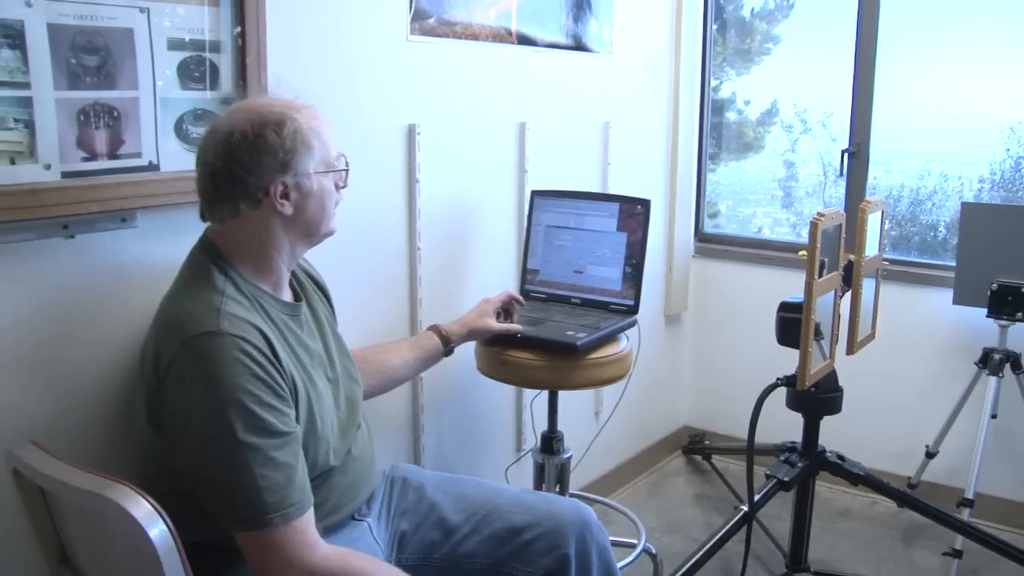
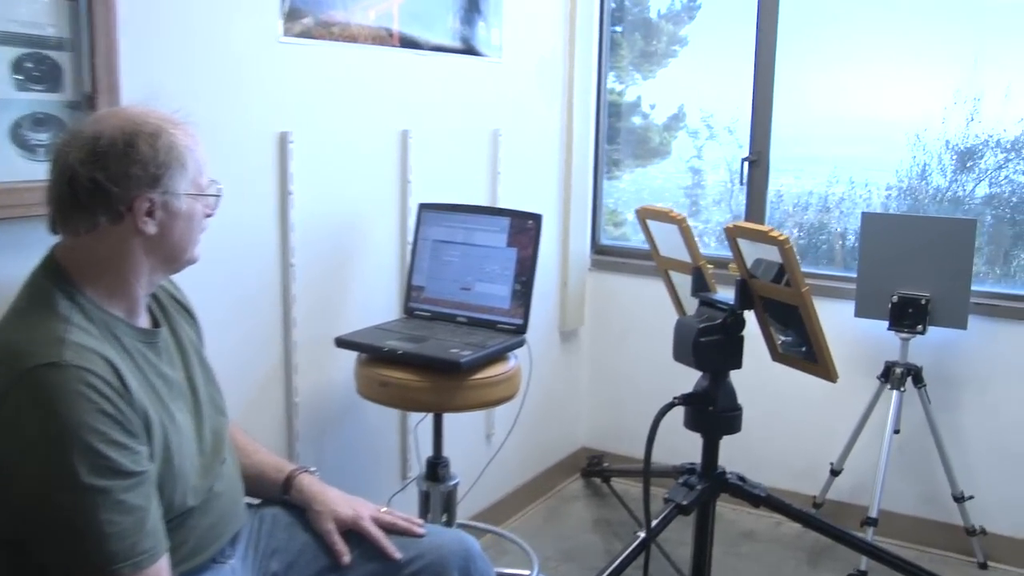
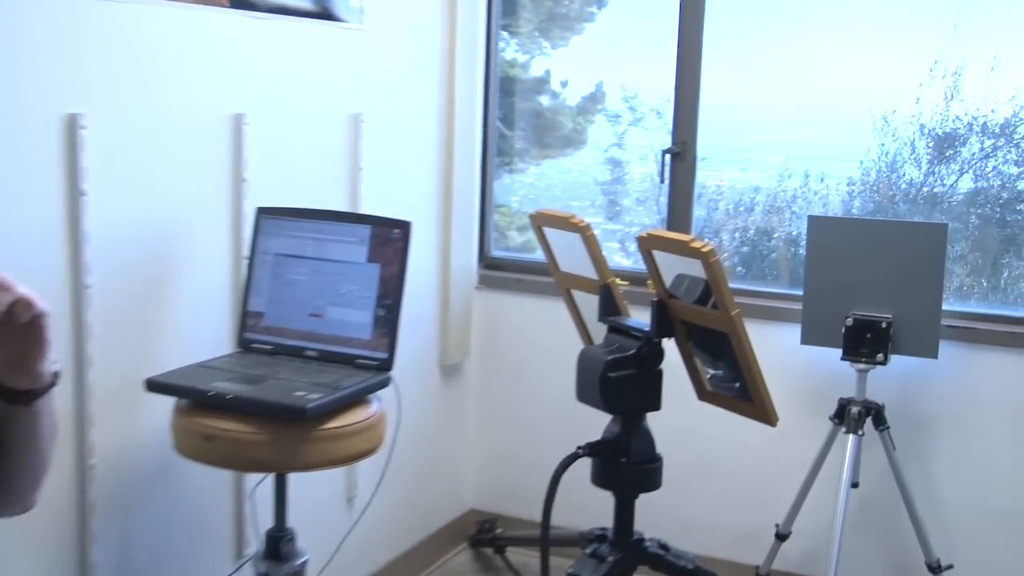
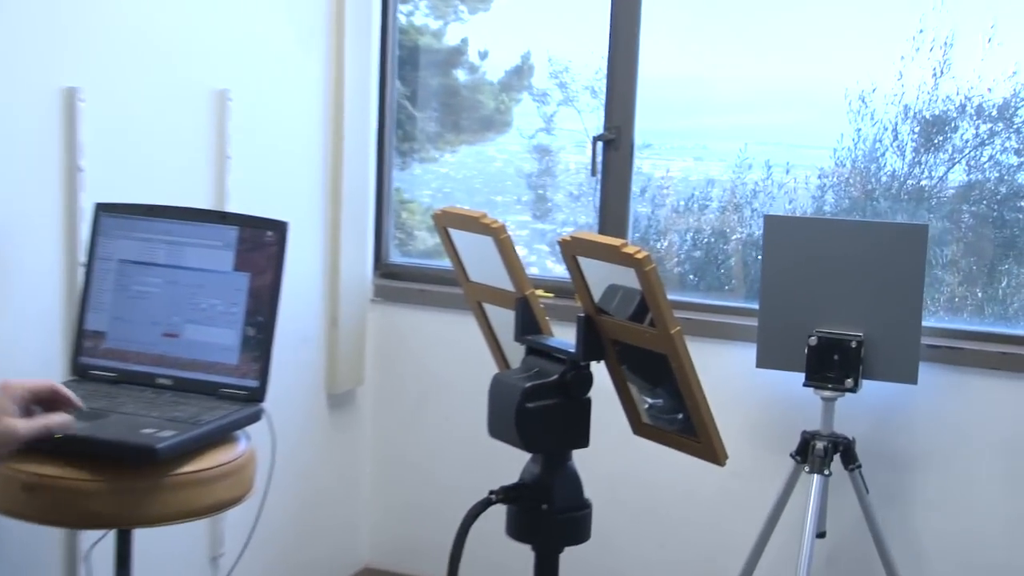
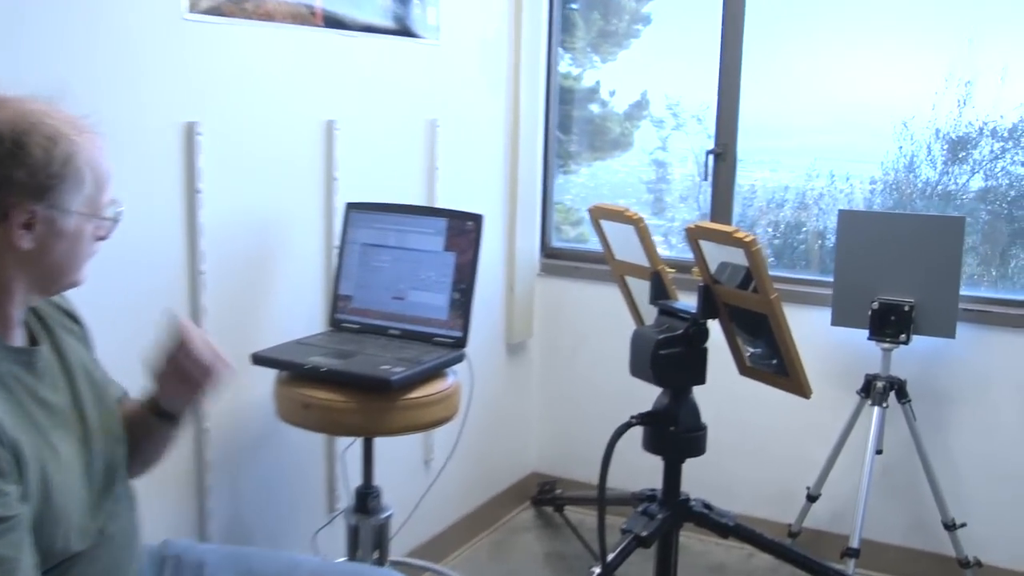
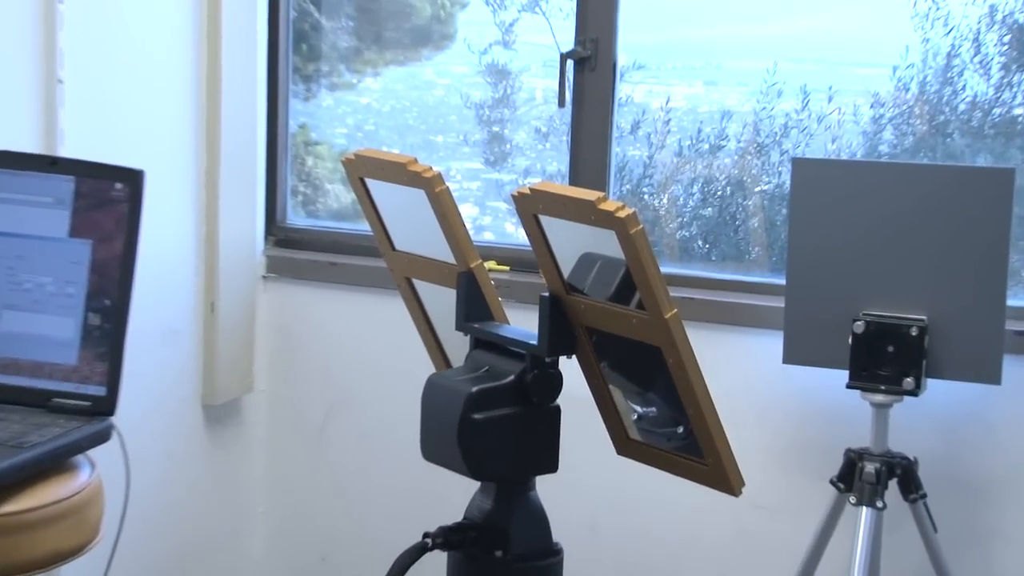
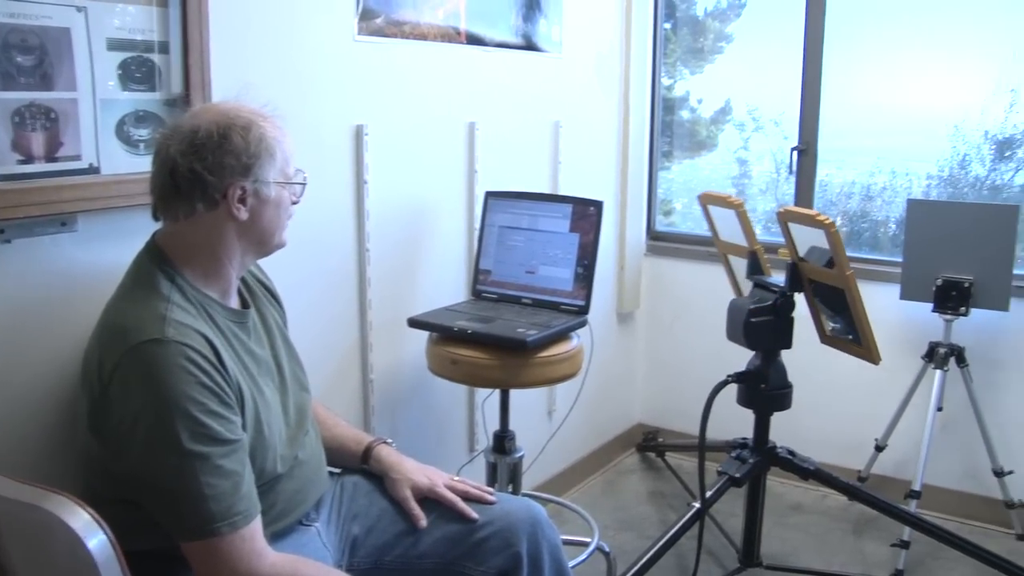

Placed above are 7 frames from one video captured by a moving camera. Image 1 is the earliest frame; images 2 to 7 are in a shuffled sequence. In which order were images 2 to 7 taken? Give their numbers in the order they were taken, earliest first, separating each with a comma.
7, 2, 5, 3, 4, 6
